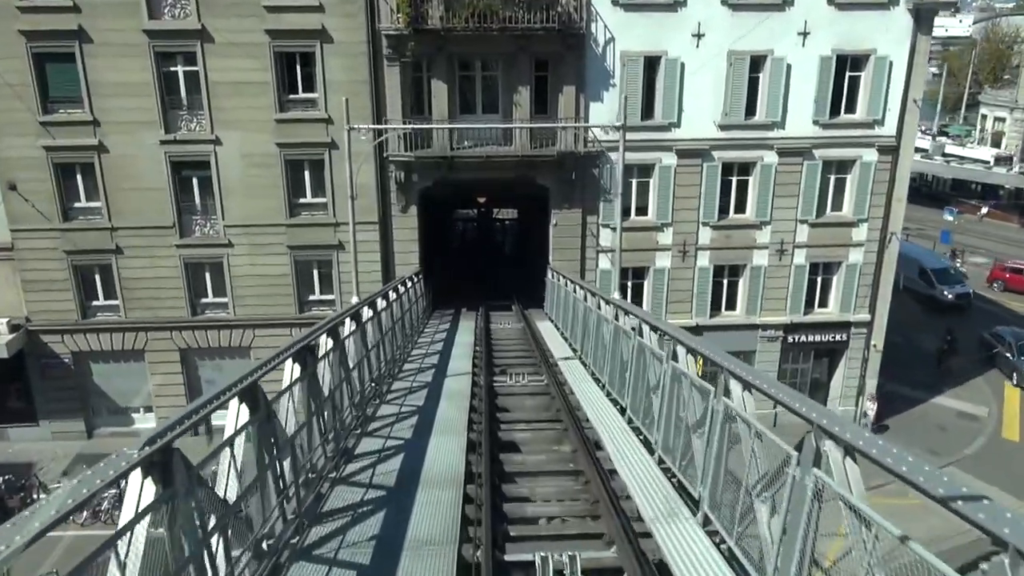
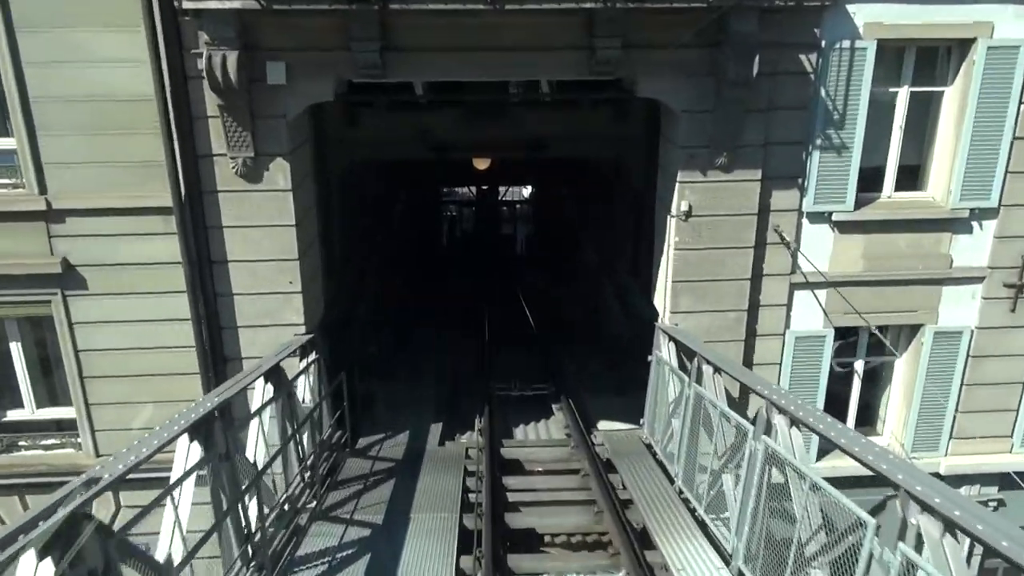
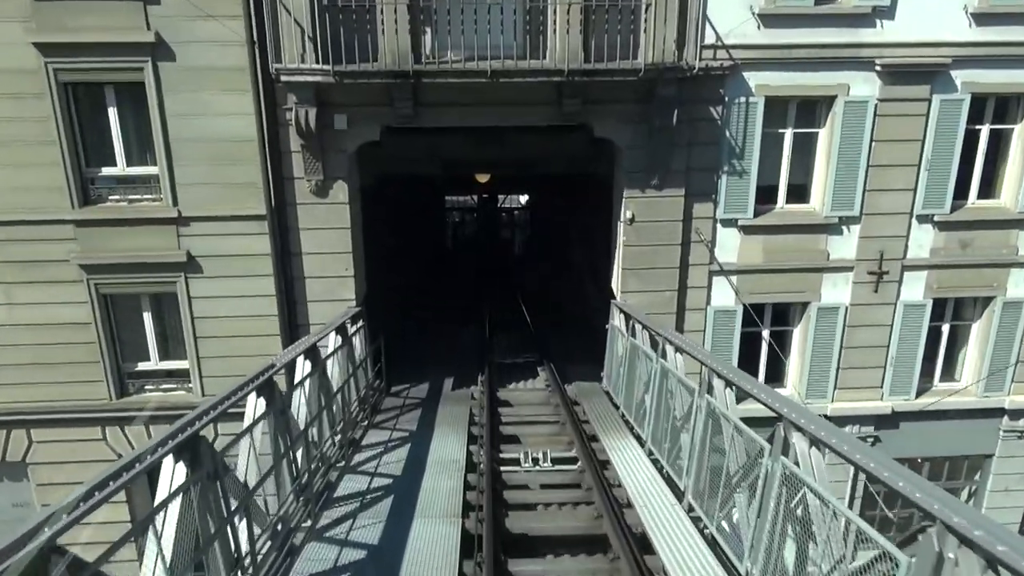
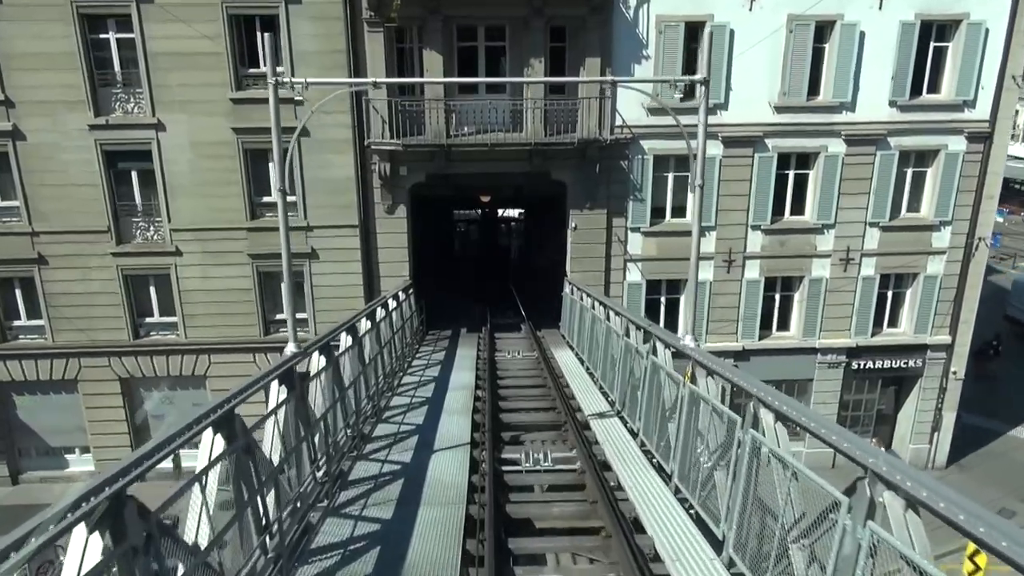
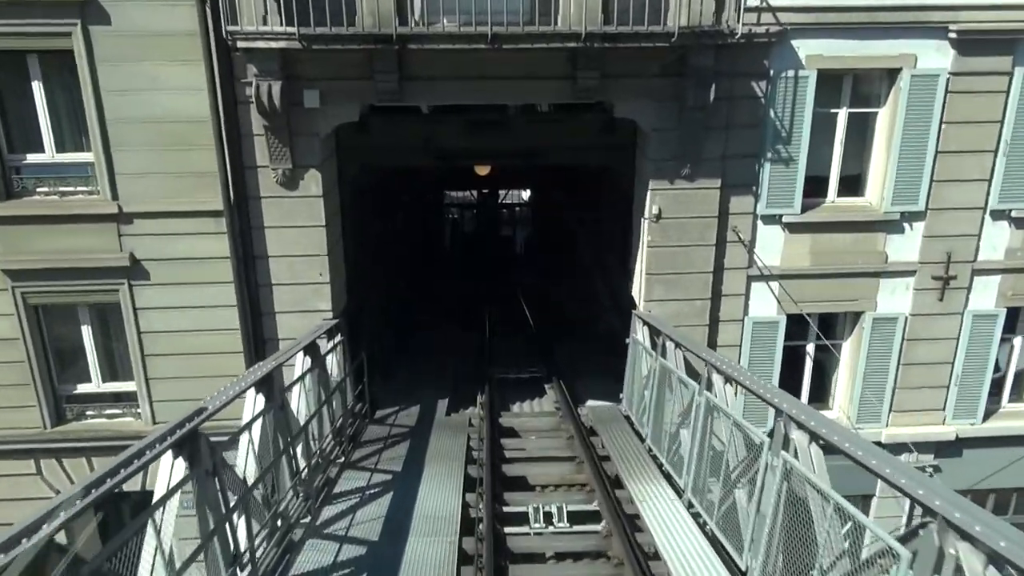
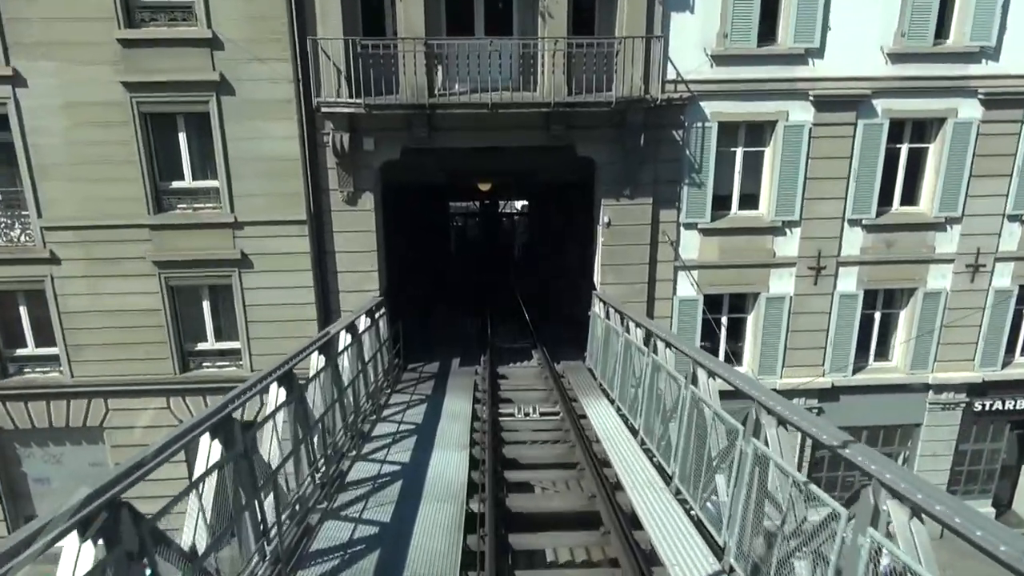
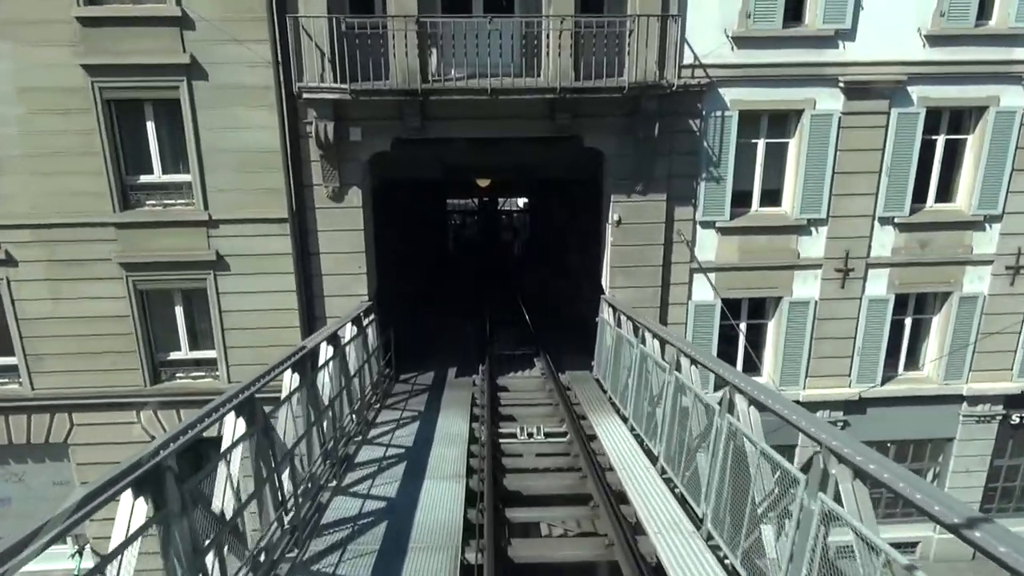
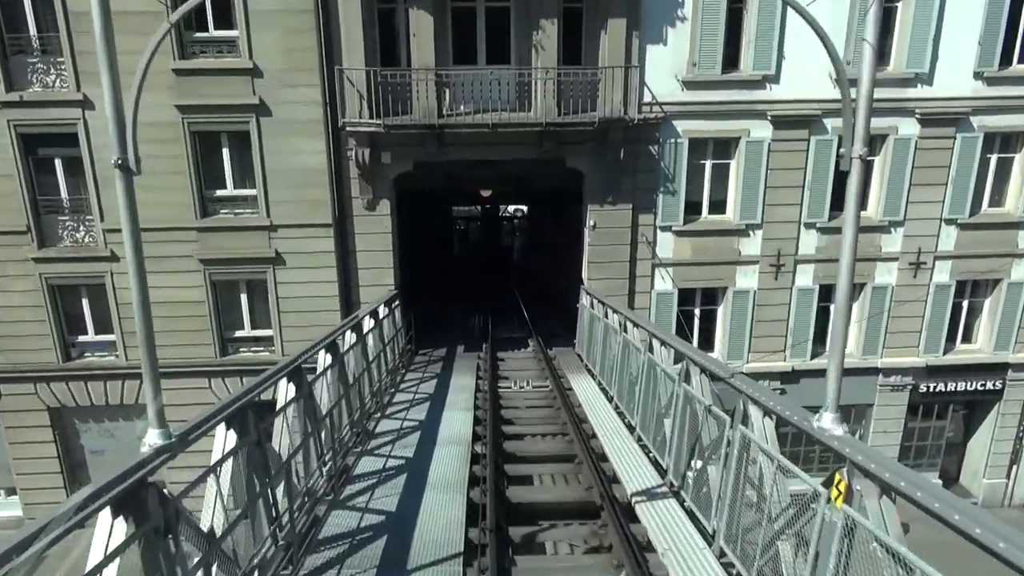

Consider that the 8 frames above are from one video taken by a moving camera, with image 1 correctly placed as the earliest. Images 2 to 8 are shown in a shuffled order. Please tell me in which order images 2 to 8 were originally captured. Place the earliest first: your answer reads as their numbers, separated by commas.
4, 8, 6, 7, 3, 5, 2
